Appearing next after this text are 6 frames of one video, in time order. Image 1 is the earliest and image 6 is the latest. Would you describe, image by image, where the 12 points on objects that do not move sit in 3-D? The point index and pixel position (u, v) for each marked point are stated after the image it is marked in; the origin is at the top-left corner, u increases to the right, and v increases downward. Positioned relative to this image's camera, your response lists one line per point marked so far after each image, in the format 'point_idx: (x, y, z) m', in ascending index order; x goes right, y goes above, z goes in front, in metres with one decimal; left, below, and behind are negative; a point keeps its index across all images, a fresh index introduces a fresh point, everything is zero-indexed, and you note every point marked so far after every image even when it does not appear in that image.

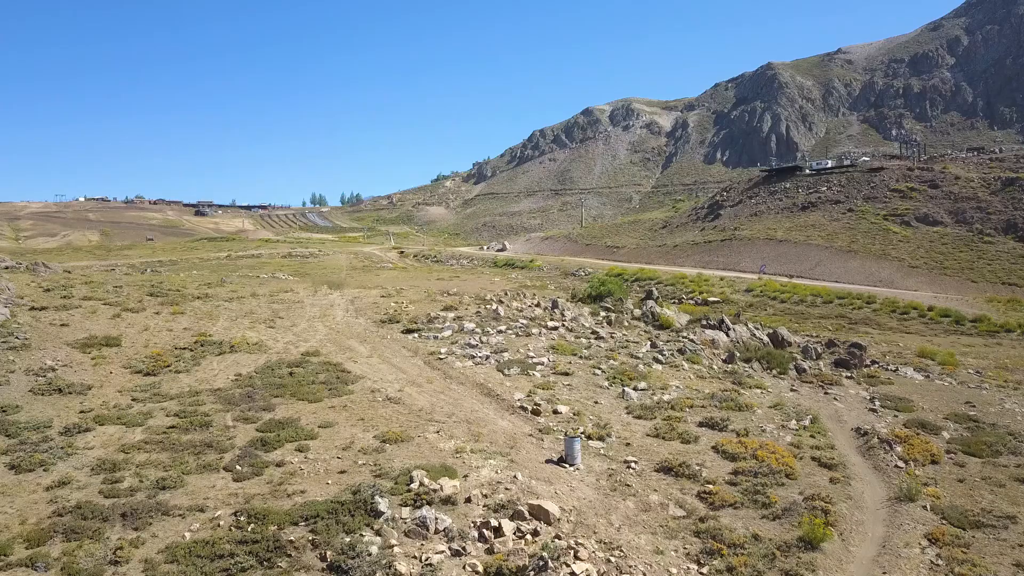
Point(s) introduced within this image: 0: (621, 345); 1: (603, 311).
0: (+1.9, -1.0, +14.3) m
1: (+2.0, -0.5, +17.2) m
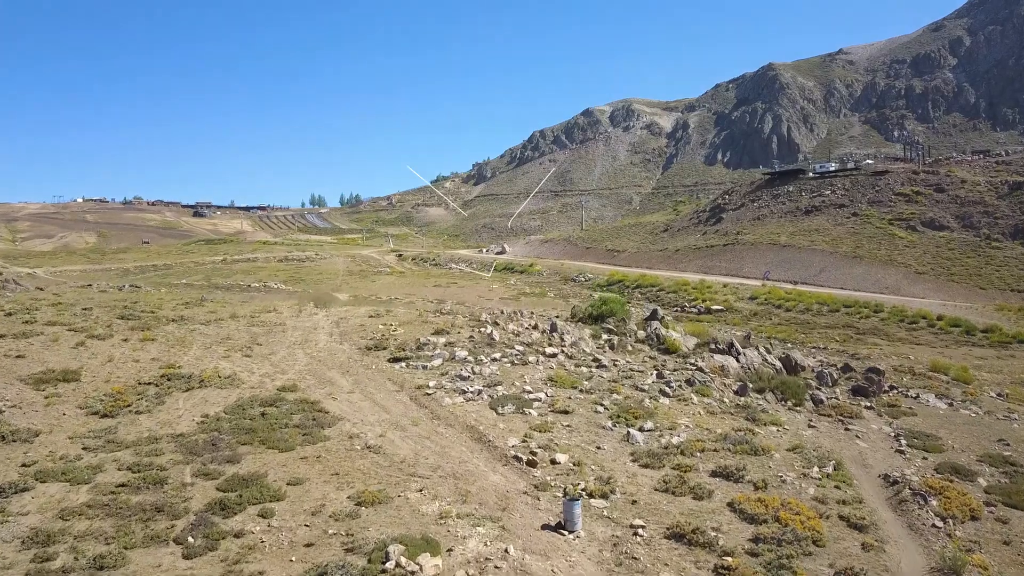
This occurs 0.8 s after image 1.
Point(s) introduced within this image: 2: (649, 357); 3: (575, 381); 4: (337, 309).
0: (+1.9, -1.4, +13.2) m
1: (+1.9, -0.9, +16.2) m
2: (+2.5, -1.3, +14.8) m
3: (+1.0, -1.5, +12.6) m
4: (-4.3, -0.5, +19.7) m
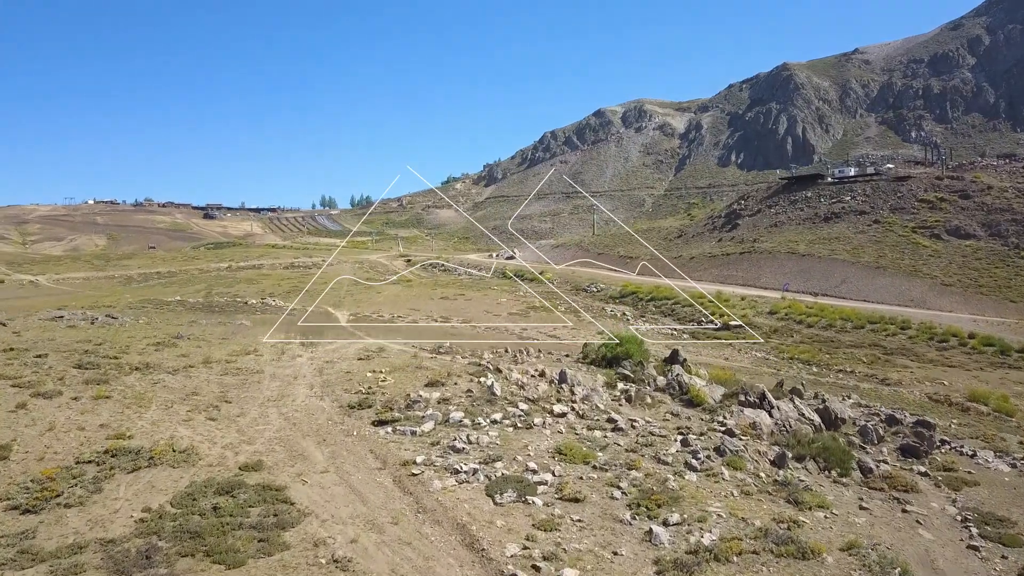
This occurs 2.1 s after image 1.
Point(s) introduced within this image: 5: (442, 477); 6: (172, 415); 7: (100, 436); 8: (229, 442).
0: (+1.9, -2.2, +11.5) m
1: (+2.0, -1.7, +14.4) m
2: (+2.6, -2.1, +13.1) m
3: (+1.0, -2.2, +10.9) m
4: (-4.2, -1.2, +18.0) m
5: (-0.9, -2.3, +9.8) m
6: (-4.9, -1.8, +11.6) m
7: (-5.4, -1.9, +10.6) m
8: (-3.8, -2.1, +10.7) m
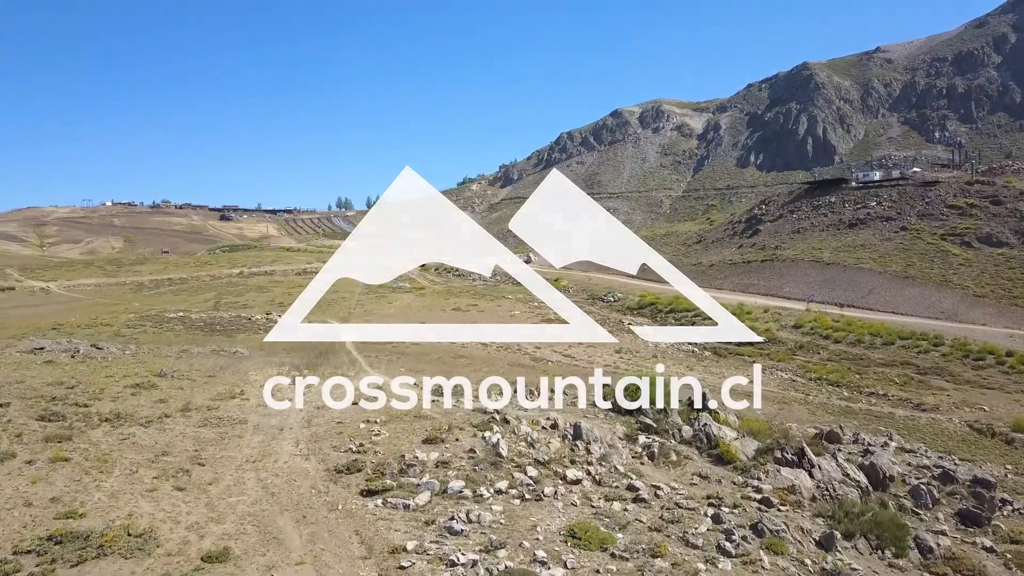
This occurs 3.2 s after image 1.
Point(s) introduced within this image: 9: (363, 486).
0: (+2.0, -2.9, +10.1) m
1: (+2.1, -2.4, +13.0) m
2: (+2.7, -2.7, +11.6) m
3: (+1.1, -2.9, +9.4) m
4: (-4.0, -1.9, +16.7) m
5: (-0.8, -3.0, +8.4) m
6: (-4.8, -2.5, +10.3) m
7: (-5.4, -2.6, +9.3) m
8: (-3.7, -2.7, +9.4) m
9: (-2.0, -2.6, +10.5) m
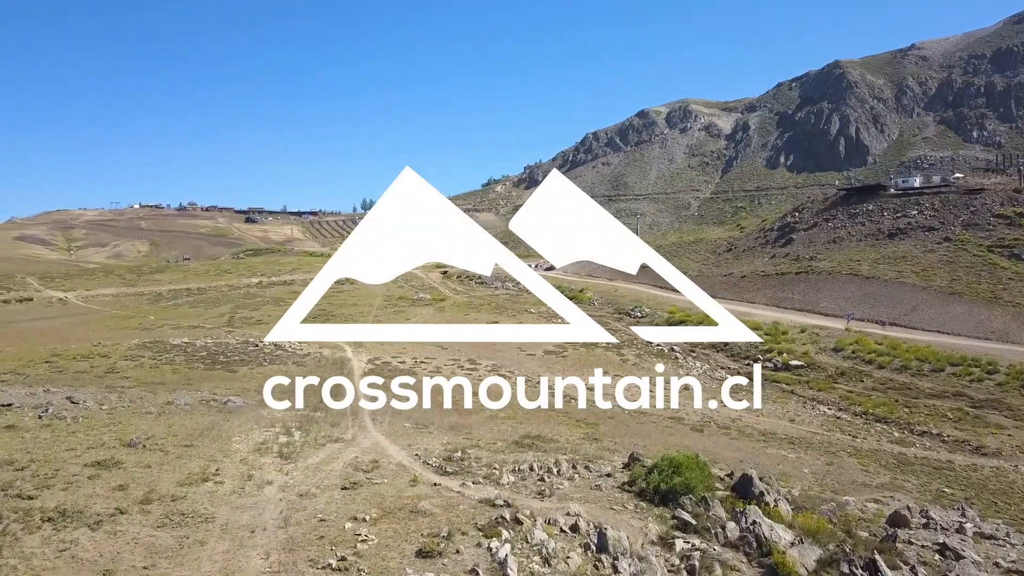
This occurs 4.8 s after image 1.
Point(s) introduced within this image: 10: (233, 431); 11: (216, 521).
0: (+2.1, -3.9, +8.0) m
1: (+2.3, -3.4, +10.9) m
2: (+2.8, -3.7, +9.6) m
3: (+1.2, -3.9, +7.4) m
4: (-3.7, -2.9, +14.8) m
5: (-0.8, -4.0, +6.5) m
6: (-4.7, -3.5, +8.4) m
7: (-5.3, -3.6, +7.5) m
8: (-3.7, -3.7, +7.5) m
9: (-1.9, -3.6, +8.6) m
10: (-5.5, -2.8, +15.6) m
11: (-4.1, -3.1, +11.0) m
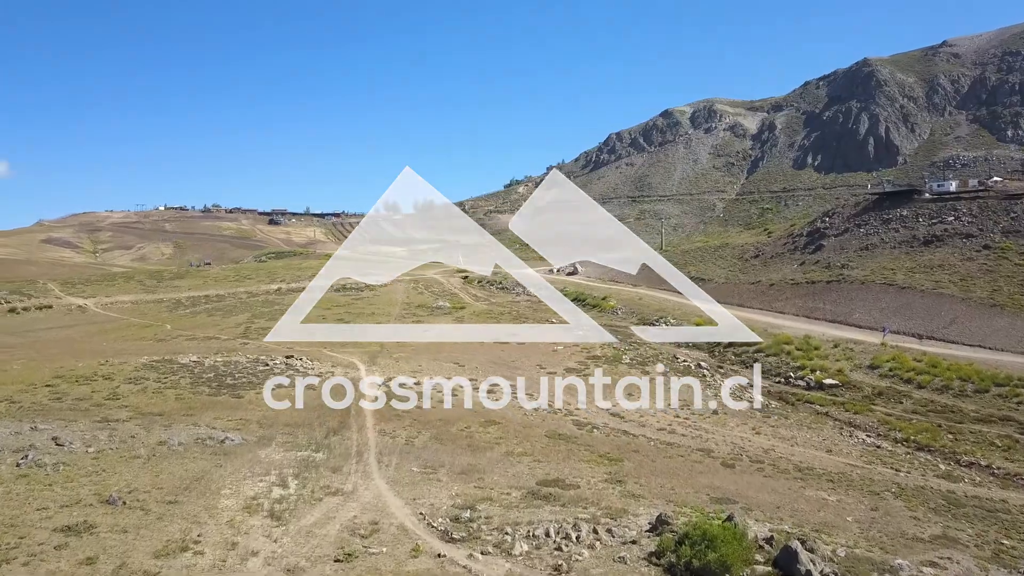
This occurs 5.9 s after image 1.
0: (+2.1, -4.6, +6.6) m
1: (+2.4, -4.1, +9.5) m
2: (+2.9, -4.4, +8.1) m
3: (+1.2, -4.6, +6.0) m
4: (-3.4, -3.6, +13.6) m
5: (-0.8, -4.7, +5.1) m
6: (-4.6, -4.2, +7.2) m
7: (-5.3, -4.3, +6.3) m
8: (-3.6, -4.4, +6.3) m
9: (-1.8, -4.3, +7.3) m
10: (-5.2, -3.4, +14.4) m
11: (-3.9, -3.8, +9.8) m
